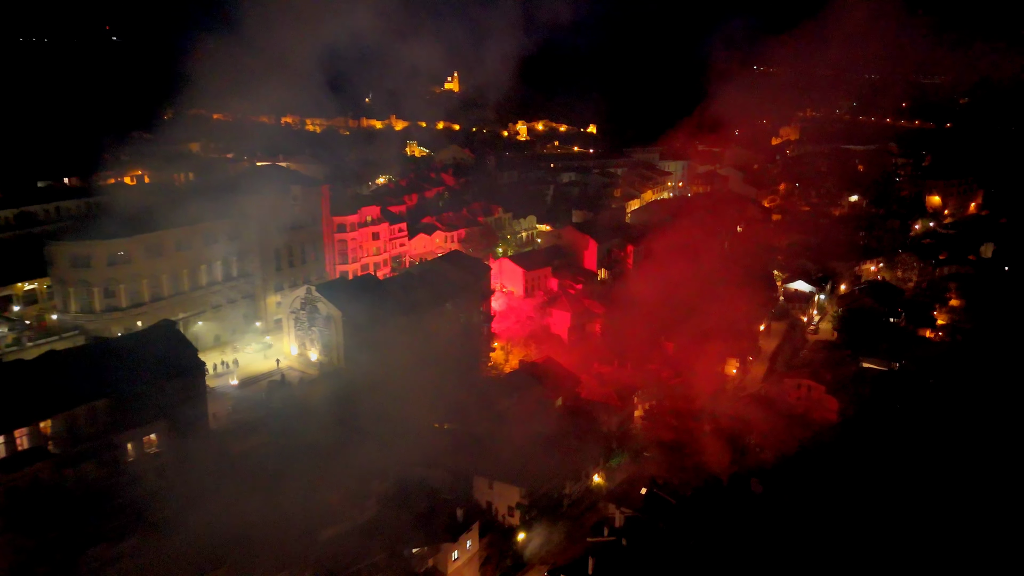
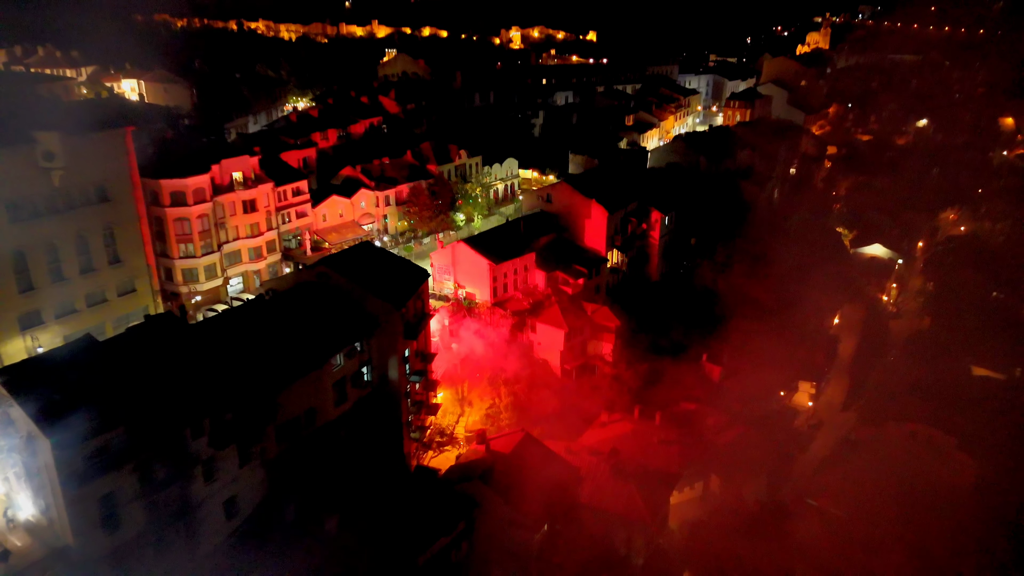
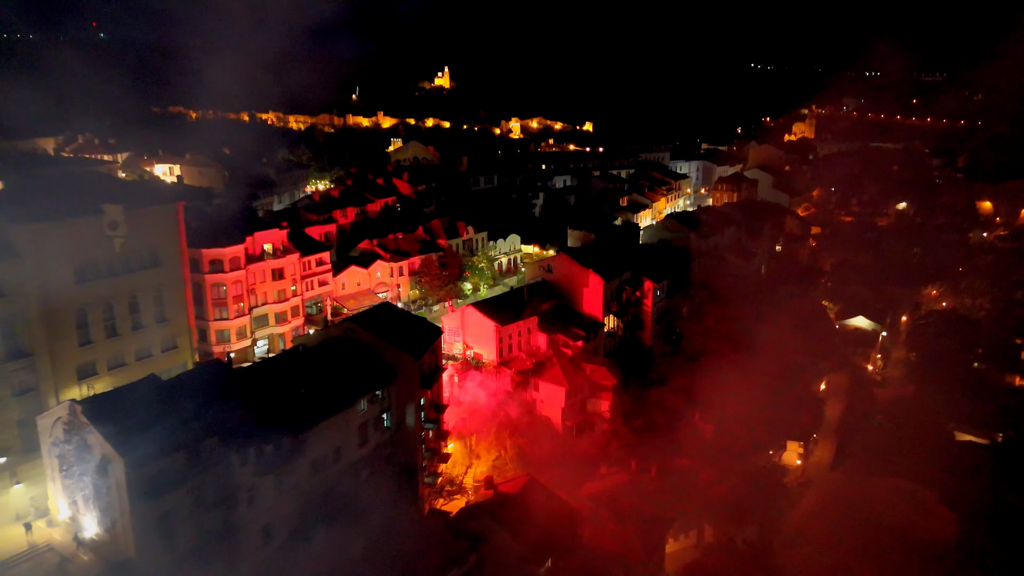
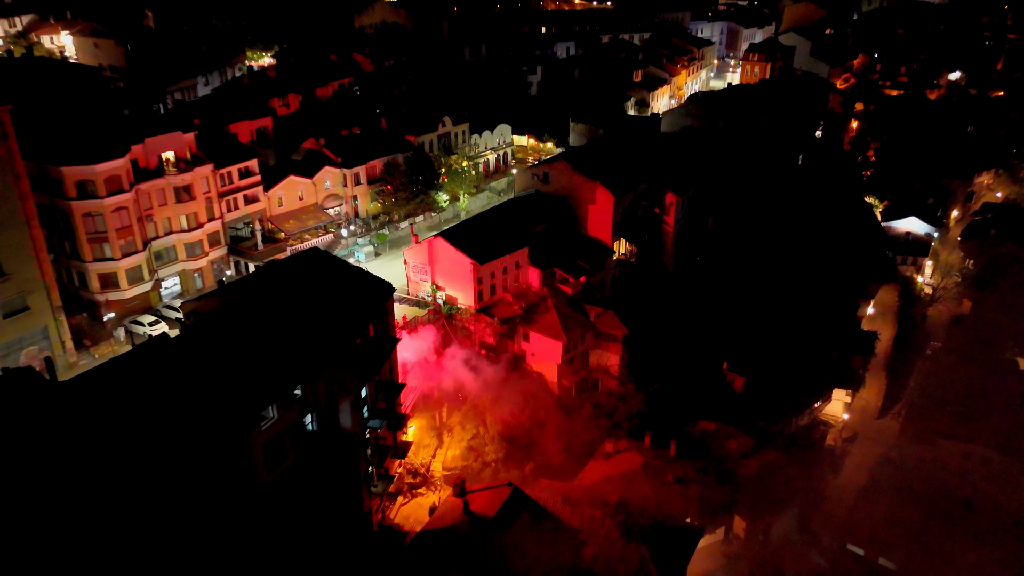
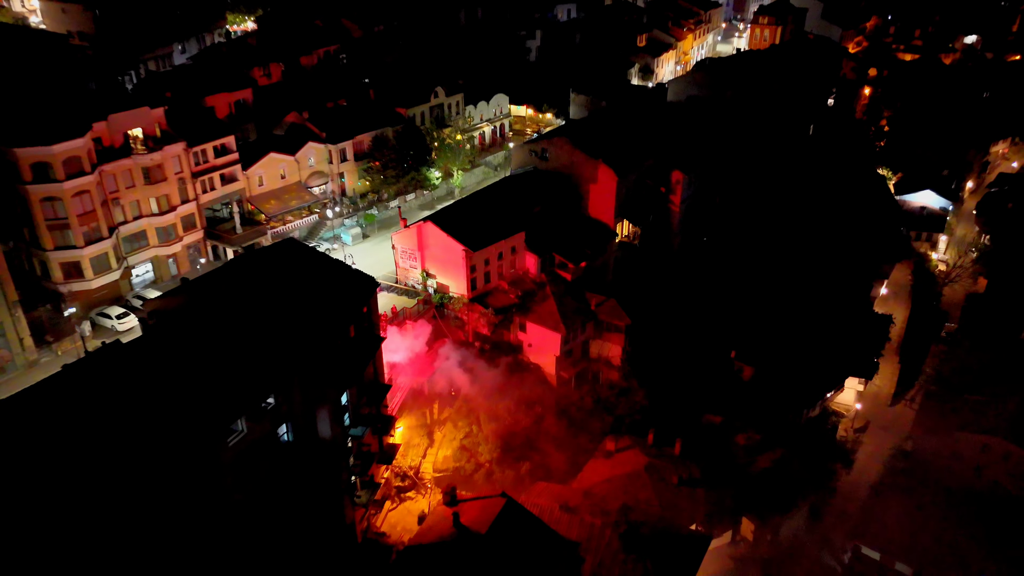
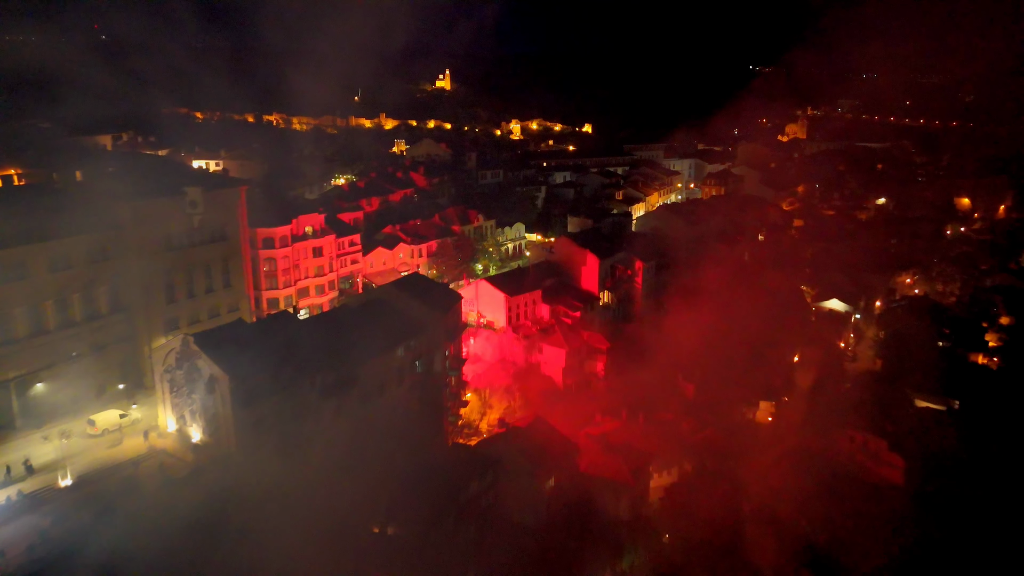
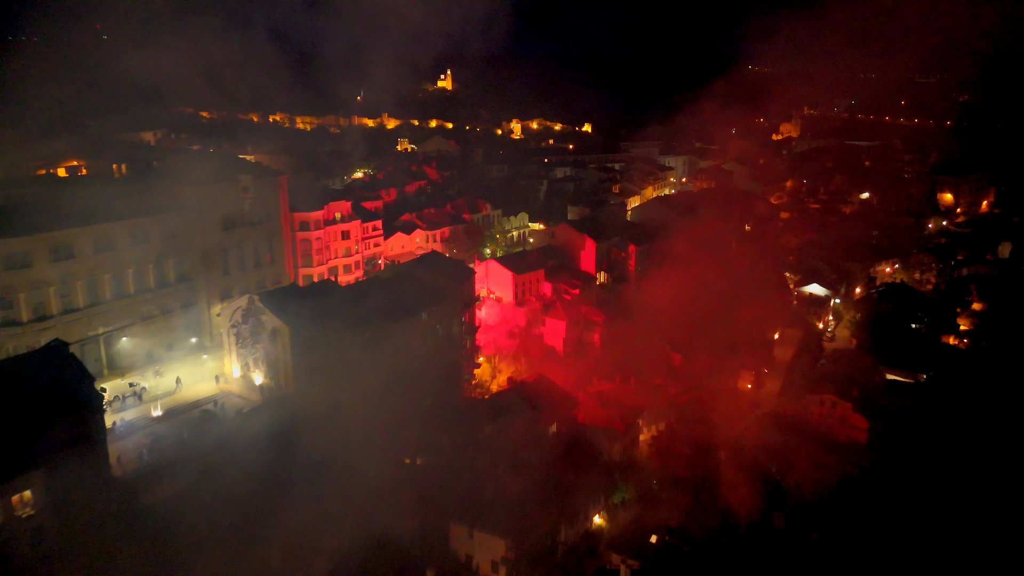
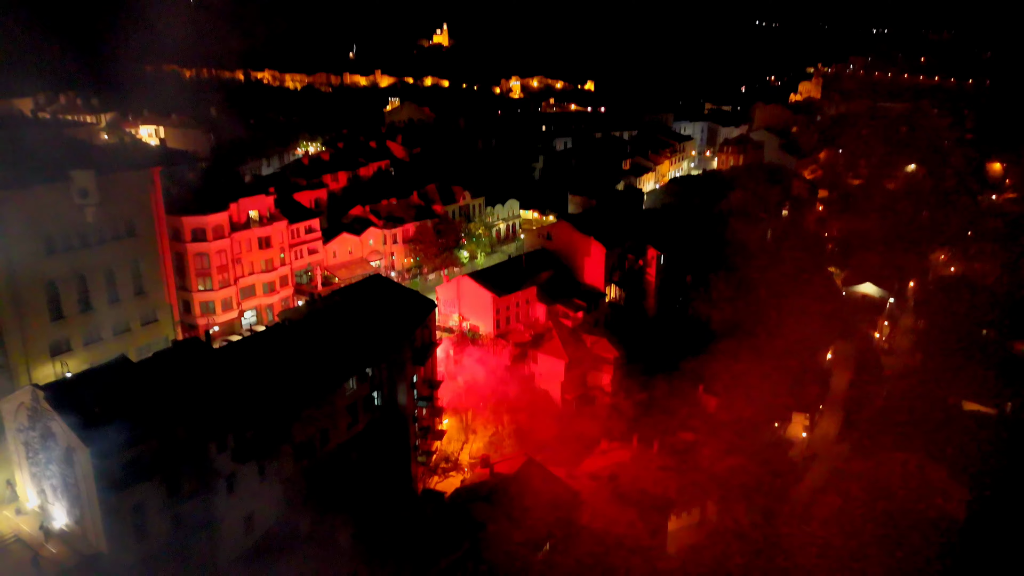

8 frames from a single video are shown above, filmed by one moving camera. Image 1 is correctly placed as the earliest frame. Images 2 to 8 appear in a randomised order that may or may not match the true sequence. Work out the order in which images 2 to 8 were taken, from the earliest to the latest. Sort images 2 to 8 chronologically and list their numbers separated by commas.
7, 6, 3, 8, 2, 4, 5
